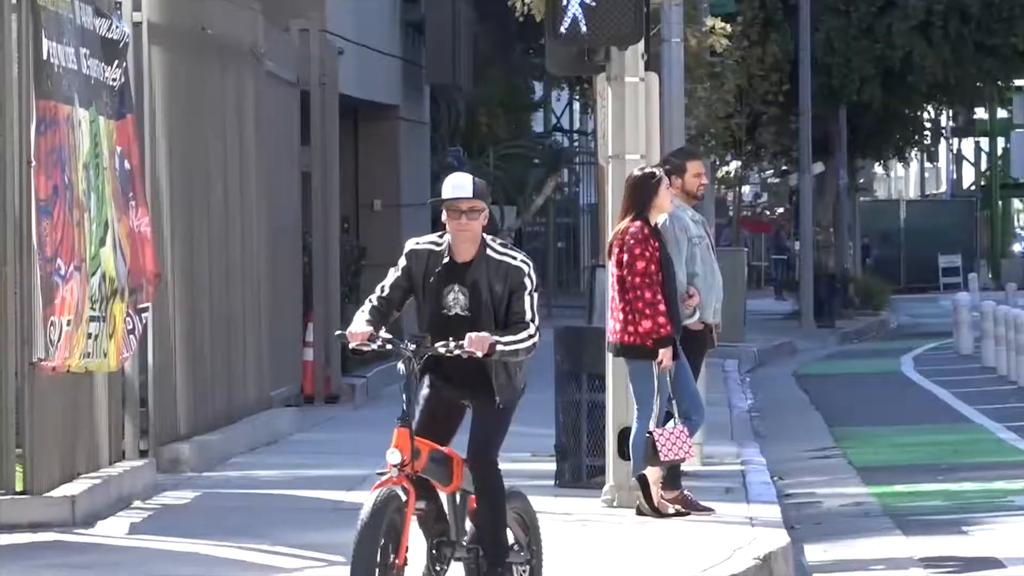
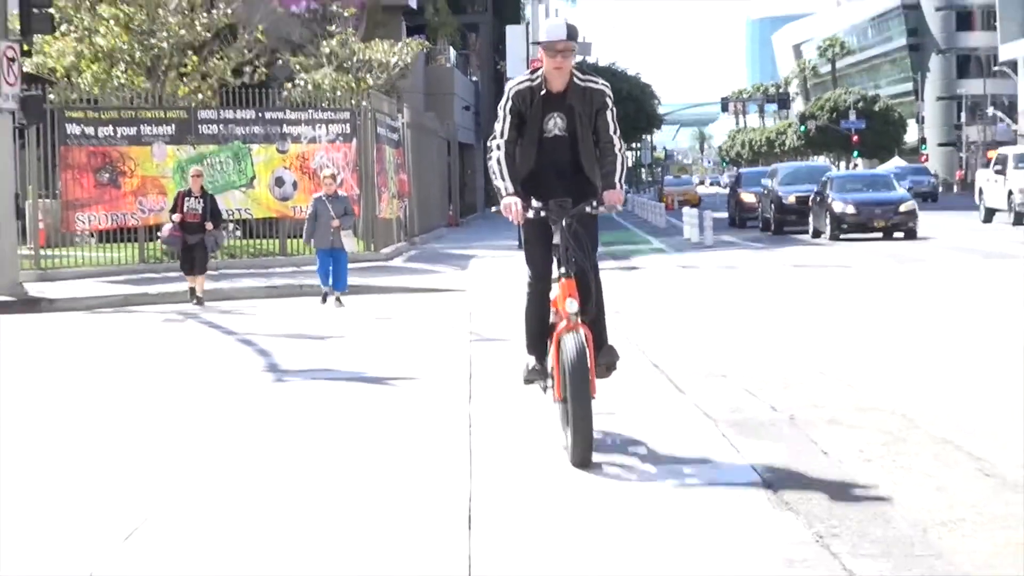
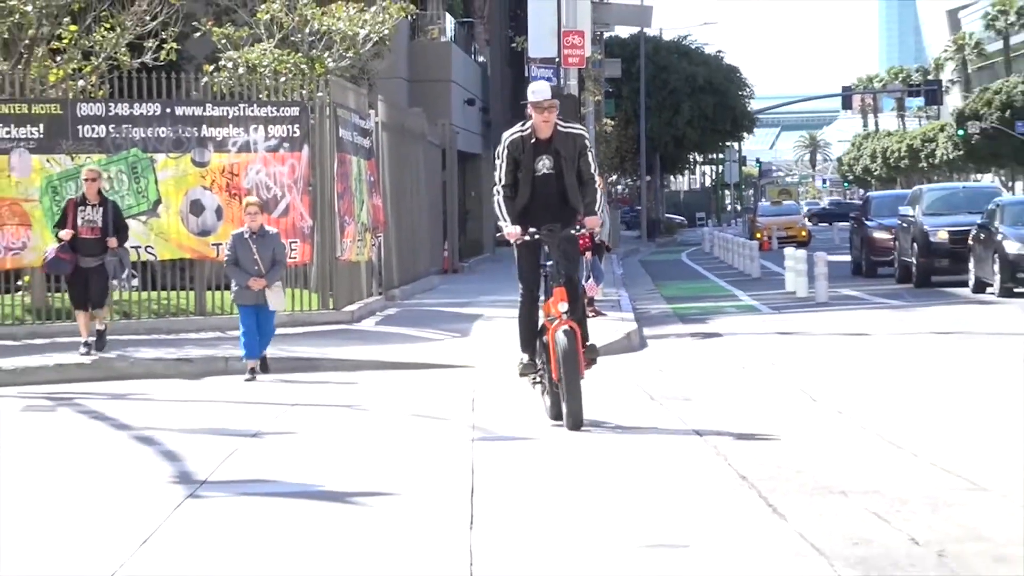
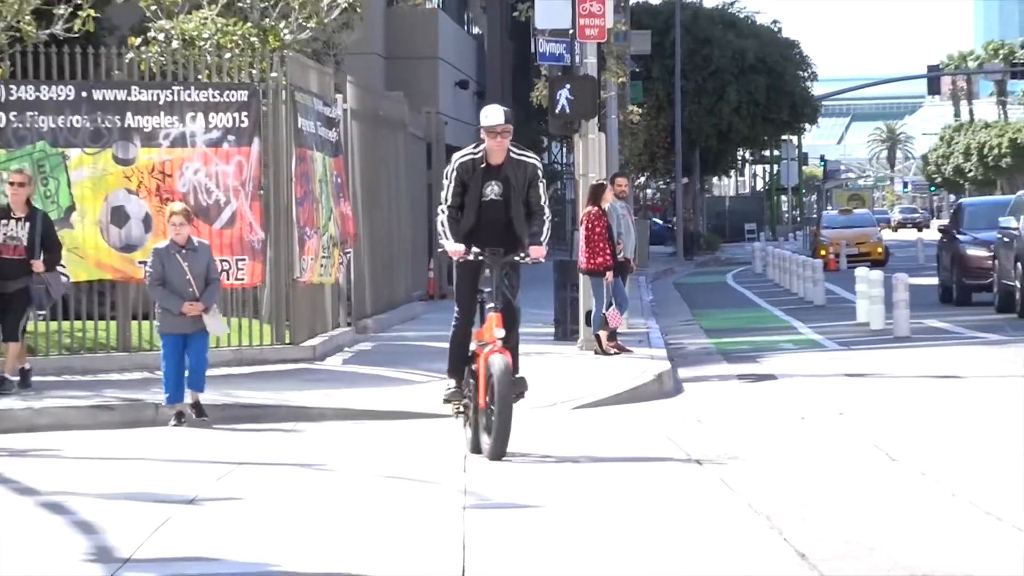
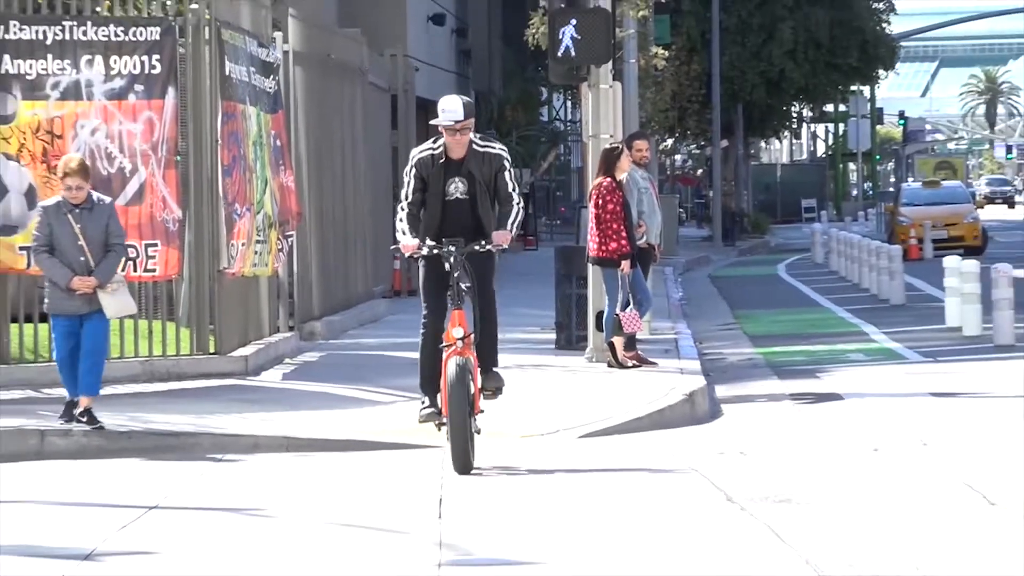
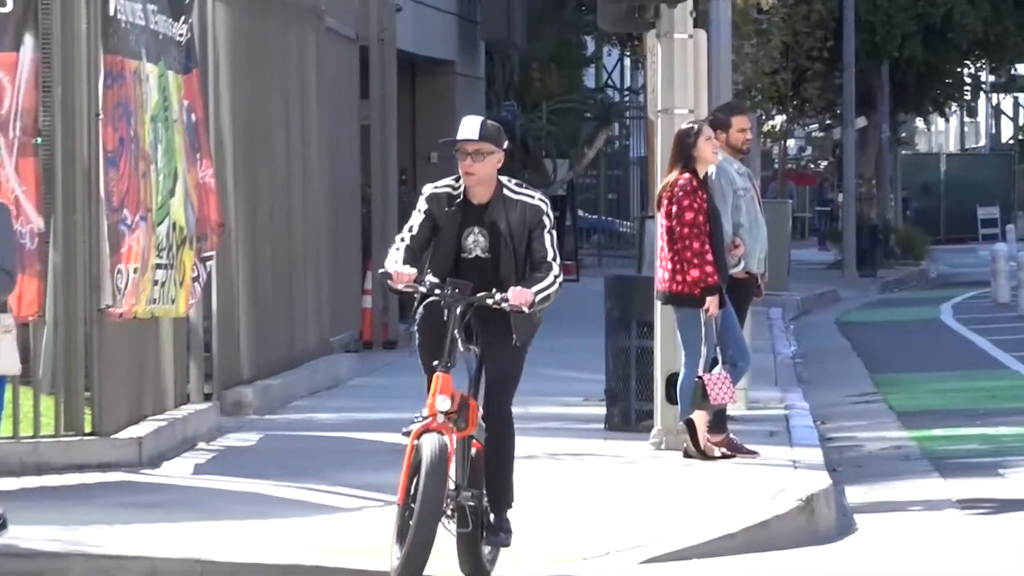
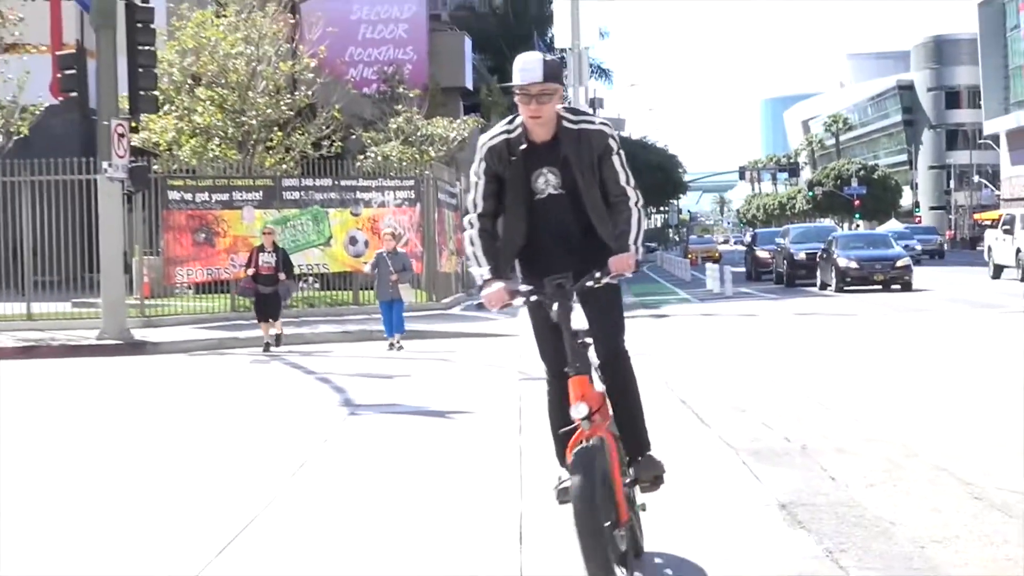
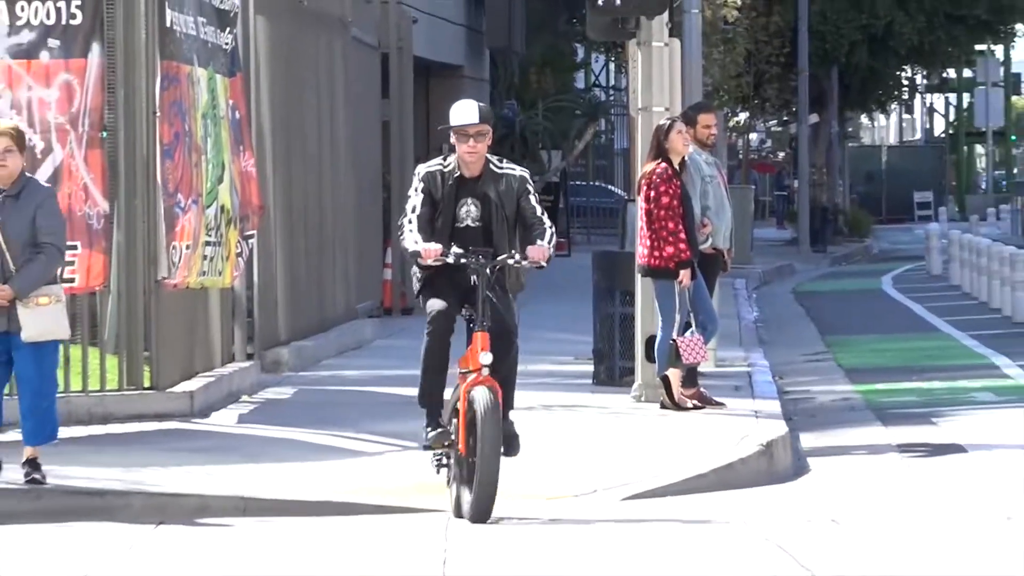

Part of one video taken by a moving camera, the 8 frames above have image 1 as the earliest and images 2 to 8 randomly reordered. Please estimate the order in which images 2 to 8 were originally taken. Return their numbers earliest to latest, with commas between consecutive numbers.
6, 8, 5, 4, 3, 2, 7
